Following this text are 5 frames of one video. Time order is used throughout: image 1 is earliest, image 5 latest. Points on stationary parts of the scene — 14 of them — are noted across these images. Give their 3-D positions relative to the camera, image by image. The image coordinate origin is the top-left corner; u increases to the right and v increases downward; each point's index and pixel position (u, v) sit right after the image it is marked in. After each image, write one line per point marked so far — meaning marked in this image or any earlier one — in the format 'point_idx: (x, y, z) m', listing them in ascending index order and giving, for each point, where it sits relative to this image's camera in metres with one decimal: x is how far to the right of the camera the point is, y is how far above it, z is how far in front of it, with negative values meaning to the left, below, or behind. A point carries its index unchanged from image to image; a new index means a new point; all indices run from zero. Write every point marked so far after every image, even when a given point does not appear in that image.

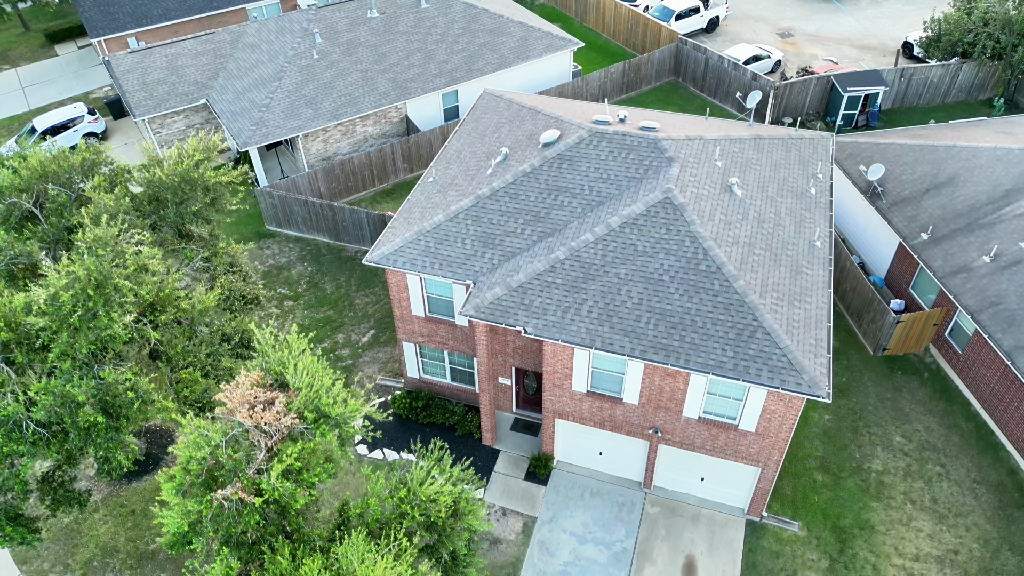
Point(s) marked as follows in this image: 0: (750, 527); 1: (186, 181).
0: (+6.9, -7.0, +17.8) m
1: (-9.5, +3.1, +17.7) m
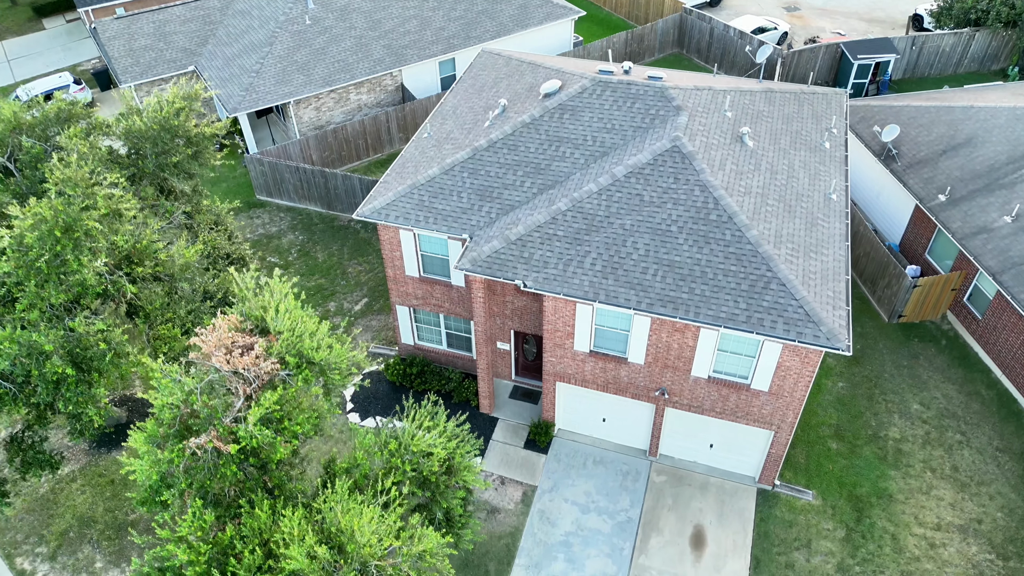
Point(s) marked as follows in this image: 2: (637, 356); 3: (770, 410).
0: (+6.9, -5.8, +16.9) m
1: (-9.5, +4.3, +16.8) m
2: (+3.1, -1.7, +15.4) m
3: (+6.4, -3.0, +15.1) m
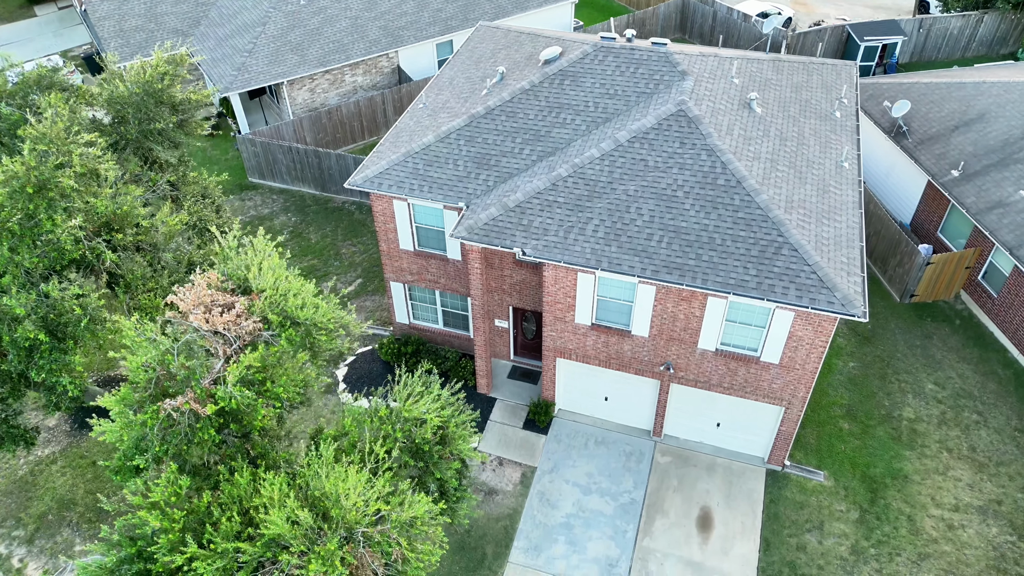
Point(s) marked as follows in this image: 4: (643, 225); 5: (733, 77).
0: (+6.9, -5.0, +16.2) m
1: (-9.6, +5.1, +16.1) m
2: (+3.1, -1.0, +14.7) m
3: (+6.3, -2.3, +14.4) m
4: (+3.0, +1.4, +13.8) m
5: (+6.0, +5.7, +16.5) m
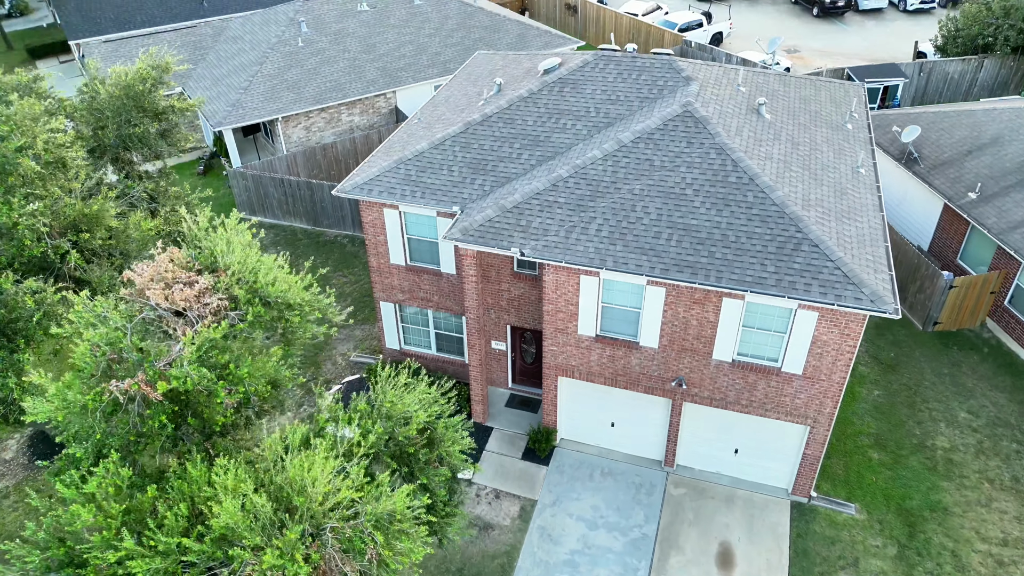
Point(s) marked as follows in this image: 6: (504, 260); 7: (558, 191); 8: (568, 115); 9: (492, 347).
0: (+6.8, -5.3, +14.6) m
1: (-9.6, +4.7, +15.5) m
2: (+3.1, -1.1, +13.5) m
3: (+6.3, -2.4, +13.2) m
4: (+2.9, +1.4, +12.9) m
5: (+6.0, +5.3, +16.1) m
6: (-0.2, +0.7, +15.4) m
7: (+1.0, +2.2, +13.7) m
8: (+1.4, +4.4, +15.4) m
9: (-0.6, -1.7, +17.2) m
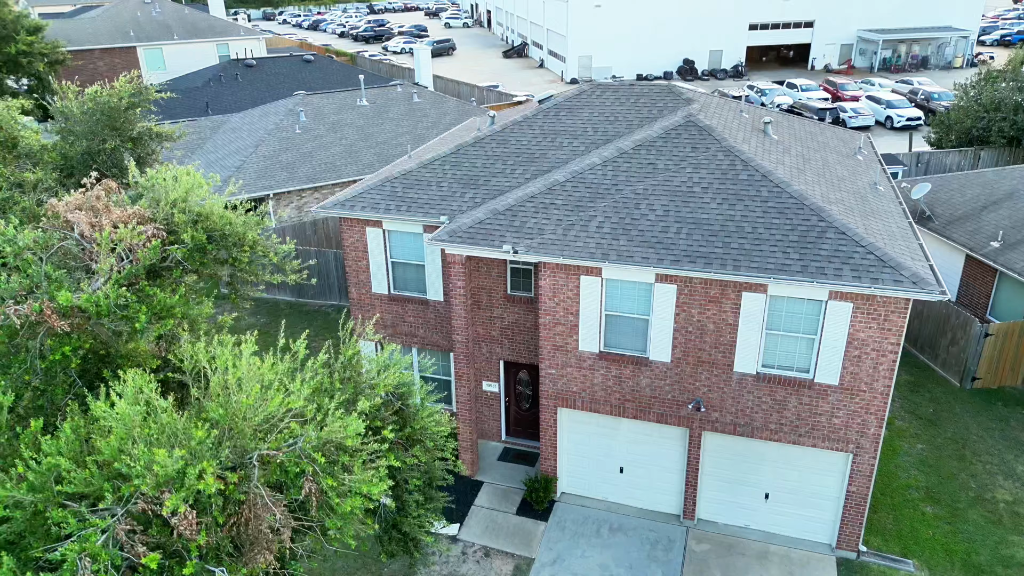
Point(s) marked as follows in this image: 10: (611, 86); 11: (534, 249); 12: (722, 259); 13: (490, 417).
0: (+6.6, -5.6, +12.1) m
1: (-9.8, +4.1, +15.0) m
2: (+2.9, -1.2, +11.9) m
3: (+6.2, -2.4, +11.3) m
4: (+2.8, +1.3, +11.9) m
5: (+5.8, +4.5, +15.8) m
6: (-0.4, +0.2, +14.2) m
7: (+0.9, +2.0, +12.8) m
8: (+1.2, +3.7, +14.9) m
9: (-0.7, -2.5, +15.3) m
10: (+2.5, +5.3, +16.0) m
11: (+0.5, +0.7, +11.8) m
12: (+3.8, +0.5, +10.9) m
13: (-0.6, -3.3, +15.7) m
